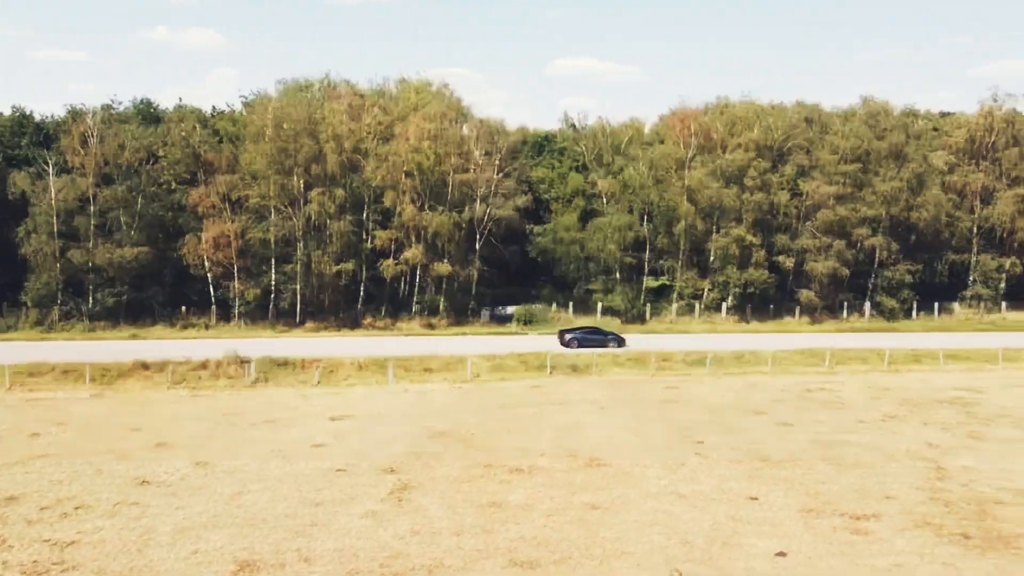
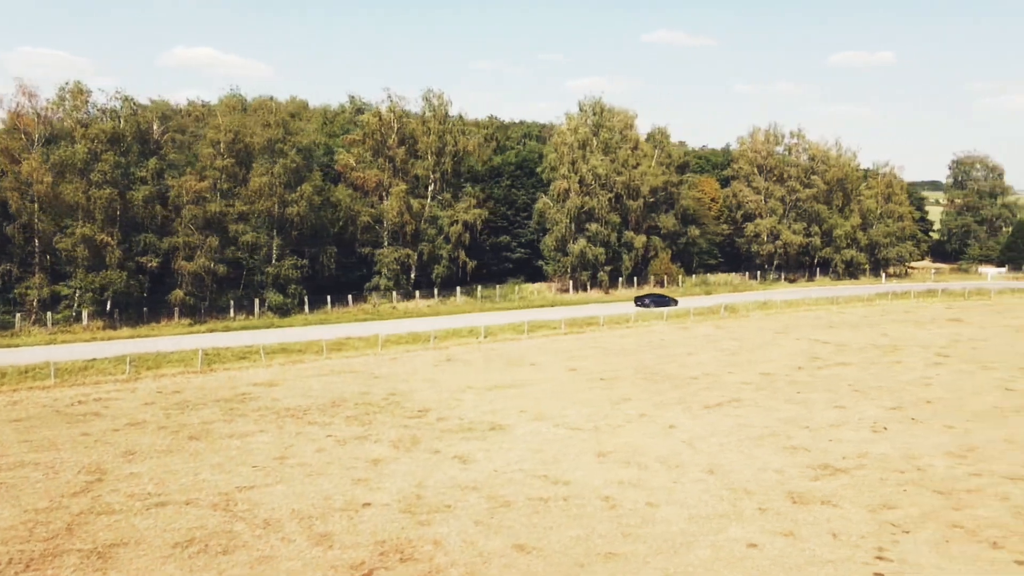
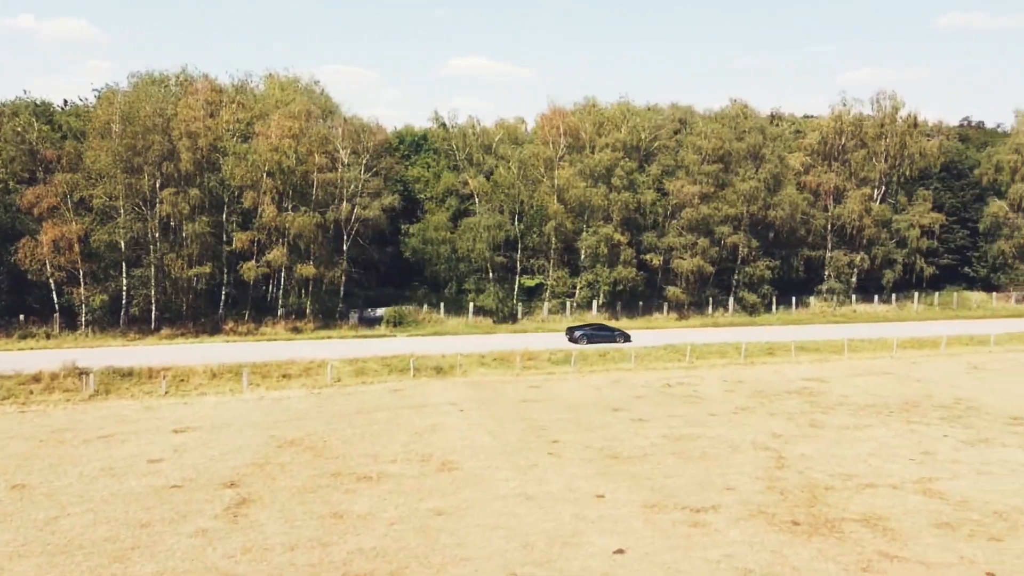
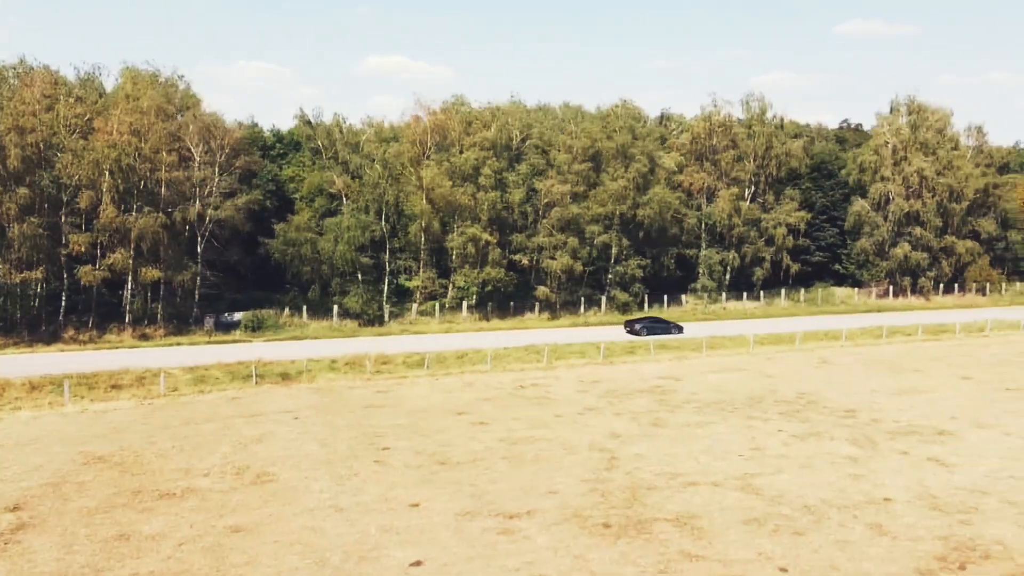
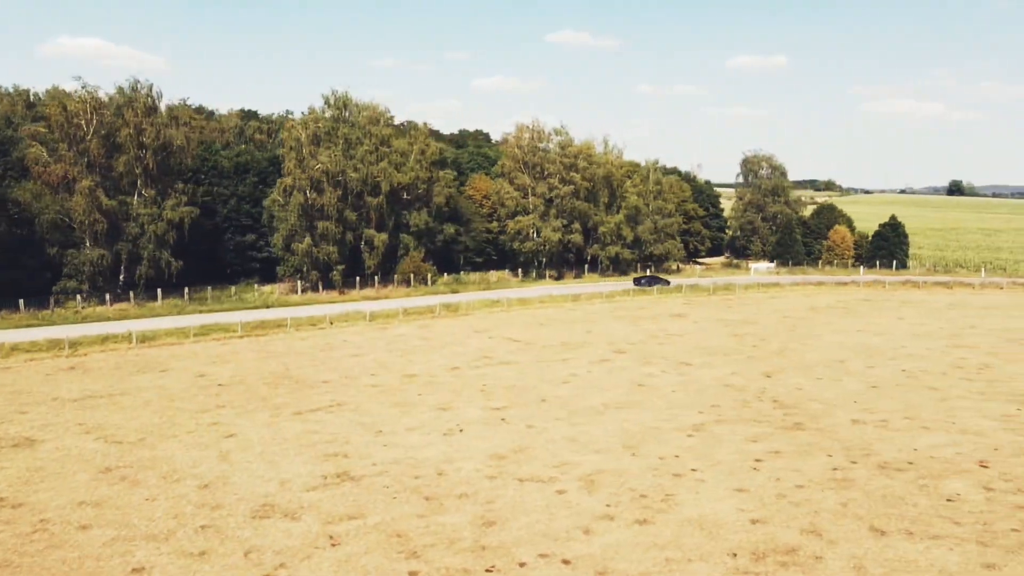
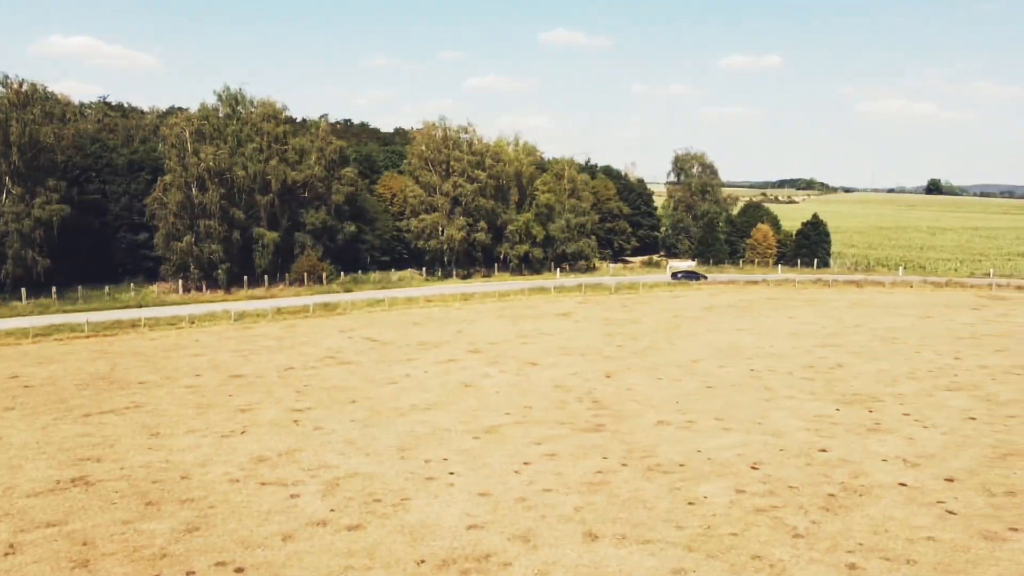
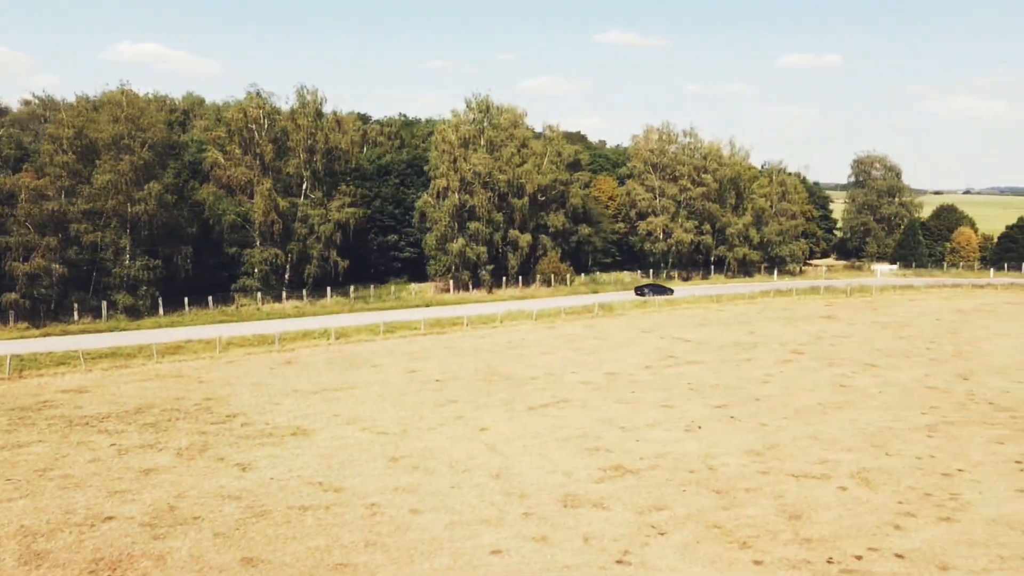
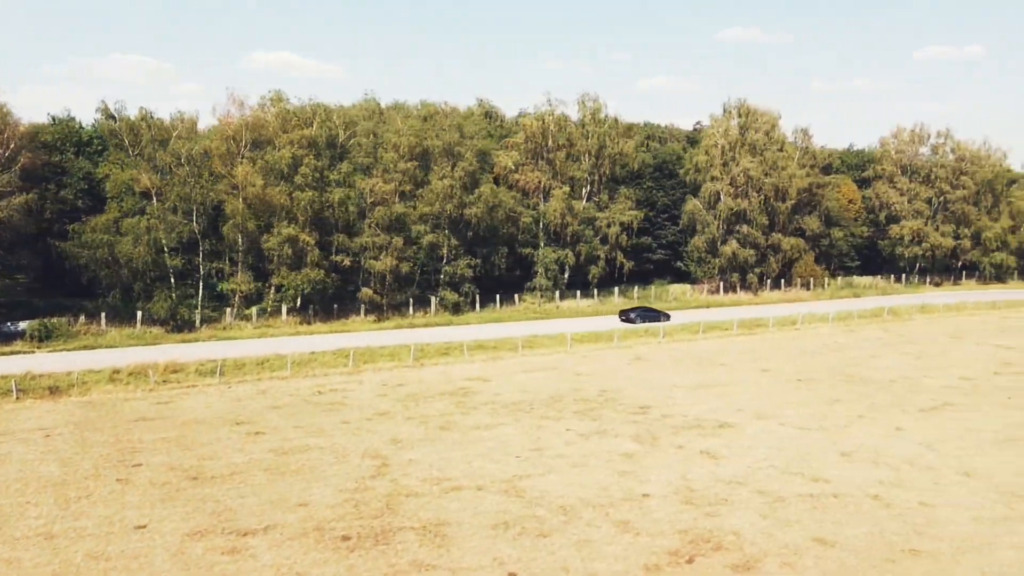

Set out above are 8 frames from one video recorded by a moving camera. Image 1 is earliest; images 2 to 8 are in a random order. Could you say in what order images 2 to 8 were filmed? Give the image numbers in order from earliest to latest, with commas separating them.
3, 4, 8, 2, 7, 5, 6
